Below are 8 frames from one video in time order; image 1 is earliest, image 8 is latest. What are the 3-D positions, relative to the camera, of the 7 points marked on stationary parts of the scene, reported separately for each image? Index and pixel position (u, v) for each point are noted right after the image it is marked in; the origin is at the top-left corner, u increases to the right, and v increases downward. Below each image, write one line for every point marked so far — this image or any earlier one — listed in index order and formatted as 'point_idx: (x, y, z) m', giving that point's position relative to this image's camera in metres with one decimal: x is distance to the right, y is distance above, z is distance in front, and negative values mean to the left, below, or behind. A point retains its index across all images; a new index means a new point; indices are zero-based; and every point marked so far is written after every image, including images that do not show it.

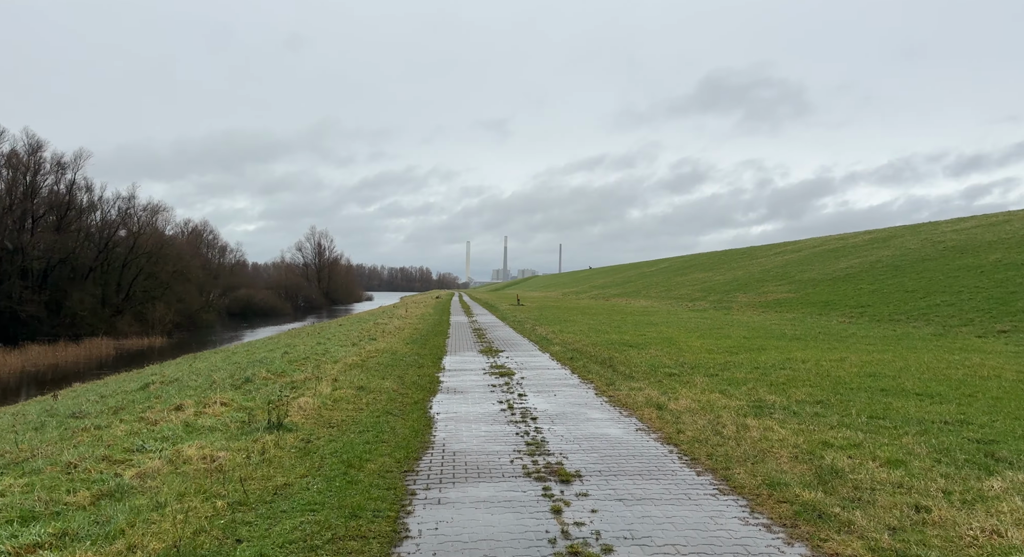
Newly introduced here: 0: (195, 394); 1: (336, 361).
0: (-5.6, -2.0, +12.1) m
1: (-4.0, -1.9, +15.4) m
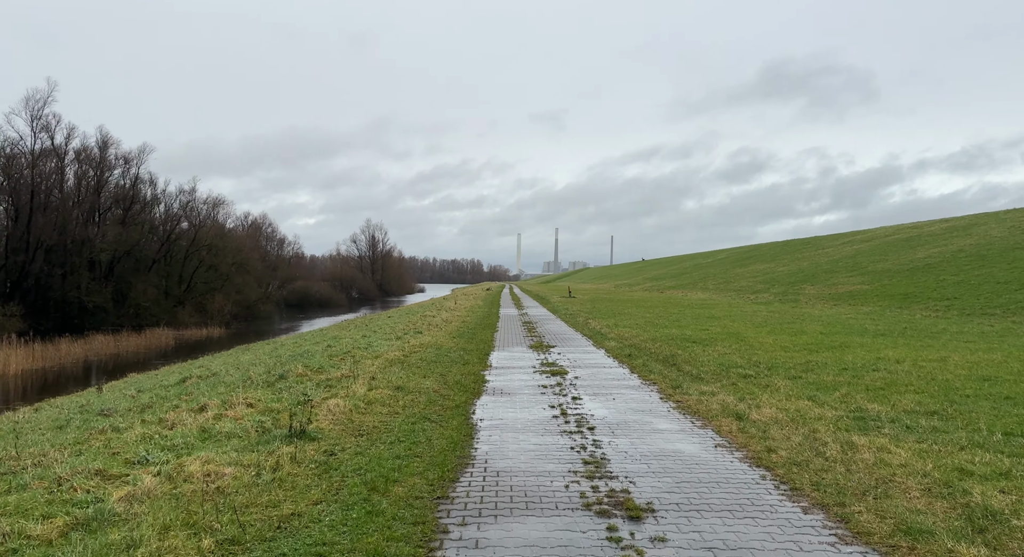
0: (-4.7, -1.9, +11.3) m
1: (-2.9, -1.6, +14.5) m
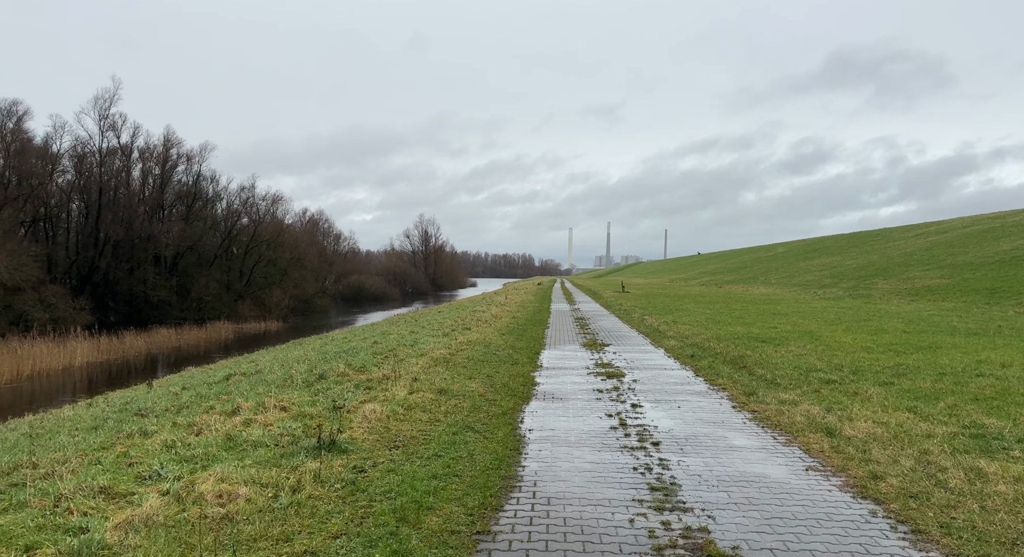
0: (-3.9, -1.8, +10.8) m
1: (-1.8, -1.5, +13.8) m
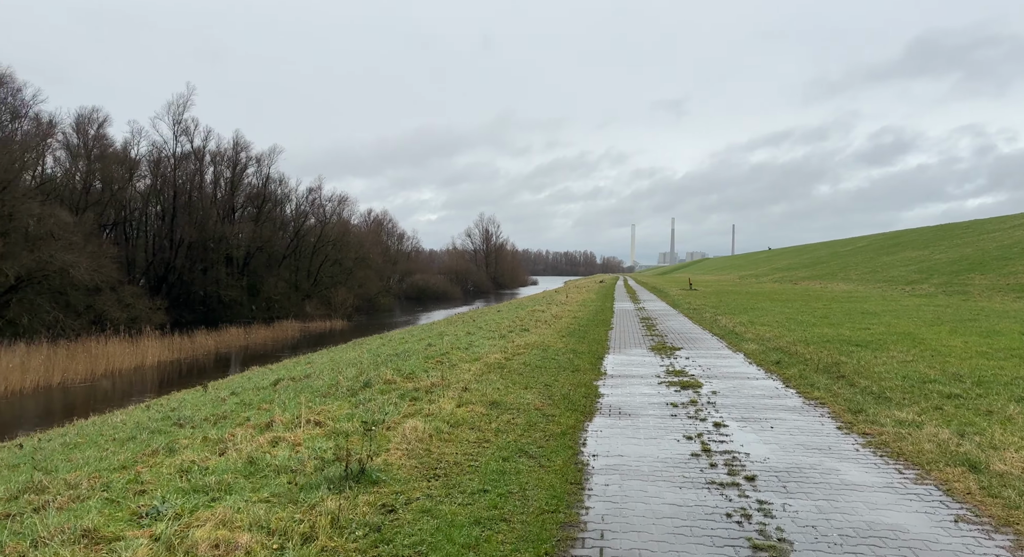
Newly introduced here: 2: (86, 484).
0: (-3.0, -1.8, +10.0) m
1: (-0.7, -1.5, +12.8) m
2: (-4.0, -1.9, +6.4) m
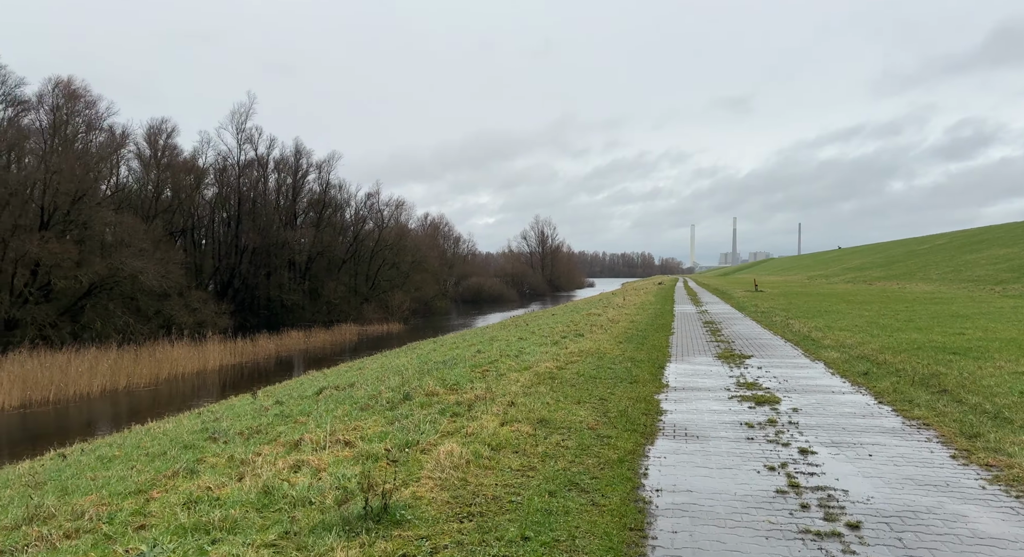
0: (-2.3, -1.8, +9.3) m
1: (+0.2, -1.6, +11.9) m
2: (-3.6, -2.0, +5.8) m
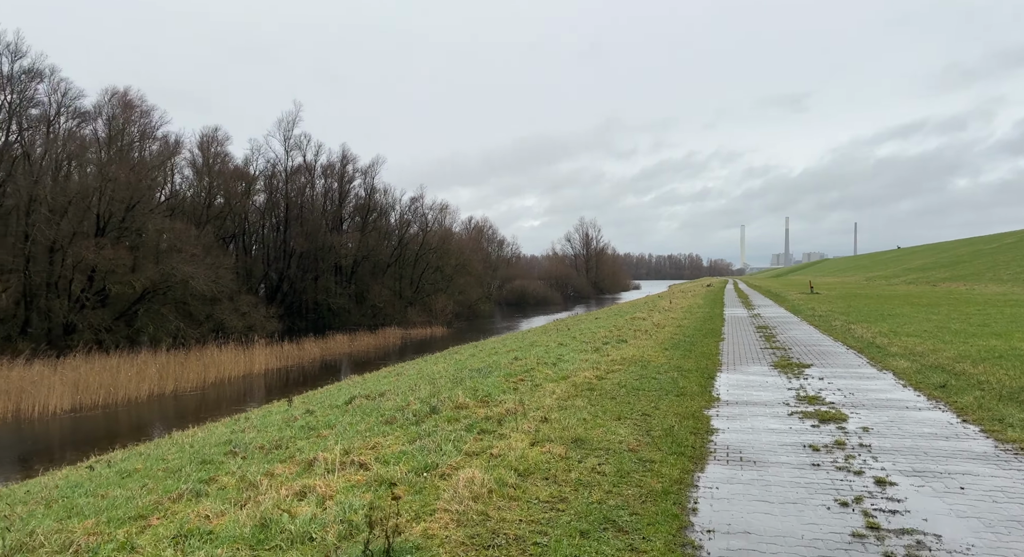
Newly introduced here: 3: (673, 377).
0: (-1.9, -1.9, +8.7) m
1: (+0.8, -1.6, +11.1) m
2: (-3.4, -2.0, +5.3) m
3: (+2.7, -1.6, +11.4) m
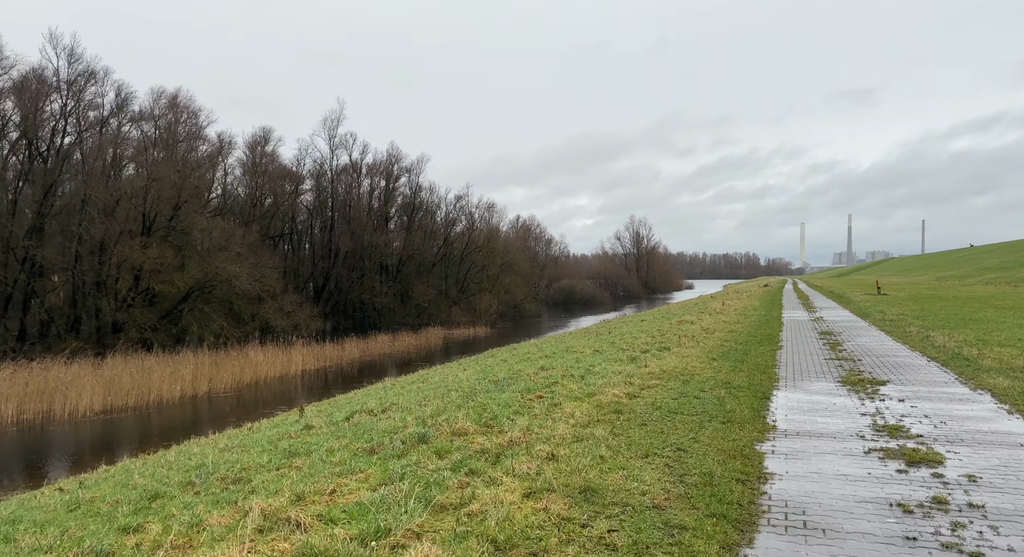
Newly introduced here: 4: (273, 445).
0: (-1.8, -1.9, +7.3) m
1: (+1.1, -1.6, +9.5) m
2: (-3.6, -2.1, +4.0) m
3: (+2.9, -1.6, +9.6) m
4: (-3.4, -2.4, +9.9) m
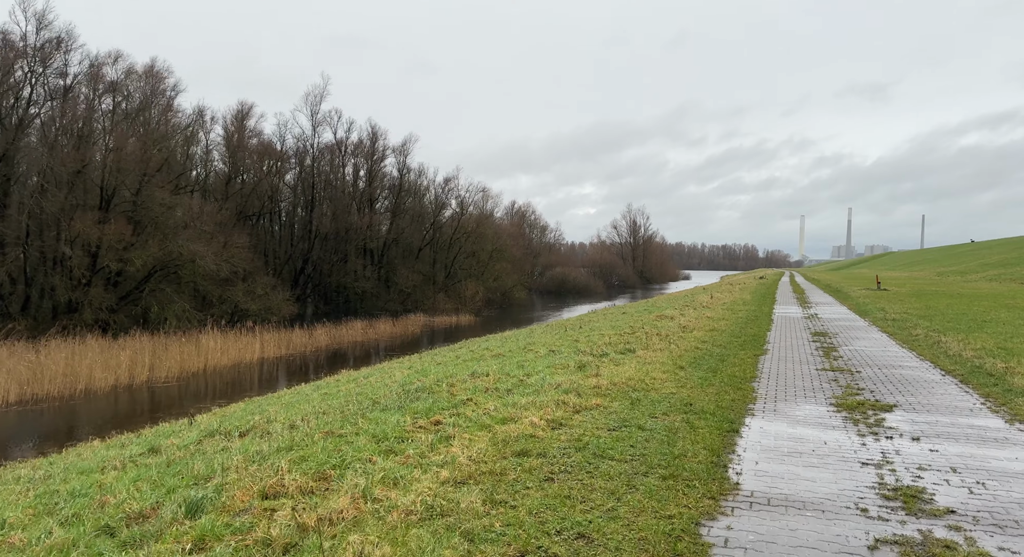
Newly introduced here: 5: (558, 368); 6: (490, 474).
0: (-3.1, -1.8, +4.8) m
1: (-0.2, -1.5, +7.0) m
2: (-4.8, -2.0, +1.5) m
3: (+1.7, -1.5, +7.2) m
4: (-4.7, -2.2, +7.4) m
5: (+0.8, -1.4, +11.2) m
6: (-0.1, -1.5, +5.8) m
